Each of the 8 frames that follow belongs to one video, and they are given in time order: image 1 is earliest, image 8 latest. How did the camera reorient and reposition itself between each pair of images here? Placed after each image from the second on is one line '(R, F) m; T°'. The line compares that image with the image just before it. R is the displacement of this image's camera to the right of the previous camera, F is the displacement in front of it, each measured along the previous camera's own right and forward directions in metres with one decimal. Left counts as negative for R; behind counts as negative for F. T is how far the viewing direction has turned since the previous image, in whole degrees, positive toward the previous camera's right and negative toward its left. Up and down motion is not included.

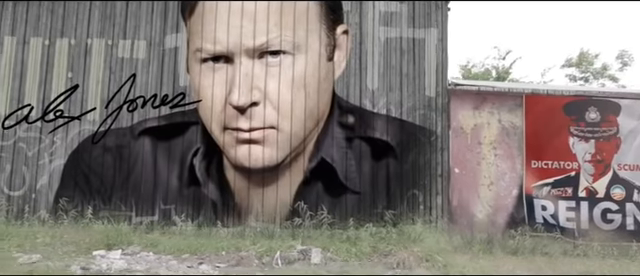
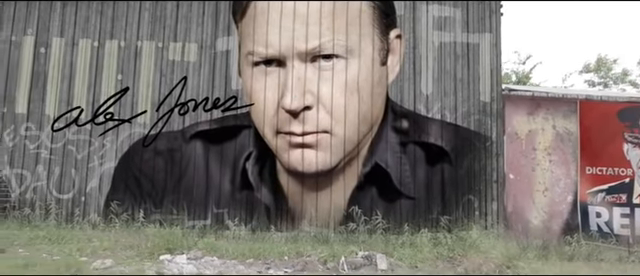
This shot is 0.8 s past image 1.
(-1.4, 0.0) m; 0°
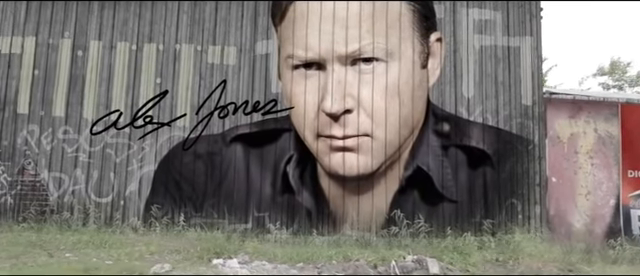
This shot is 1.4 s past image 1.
(-1.1, 0.0) m; 0°
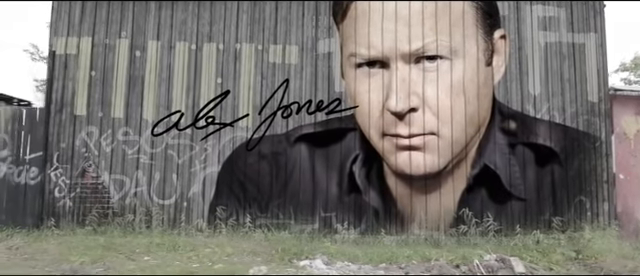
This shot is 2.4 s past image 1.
(-1.8, +0.1) m; 0°
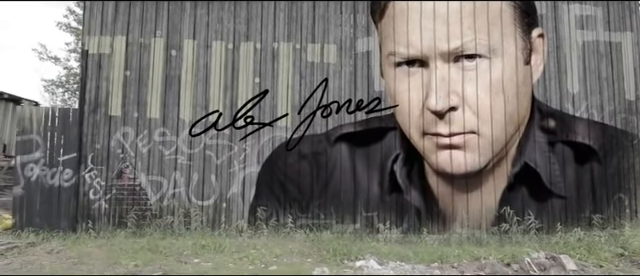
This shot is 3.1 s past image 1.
(-1.2, +0.1) m; +1°
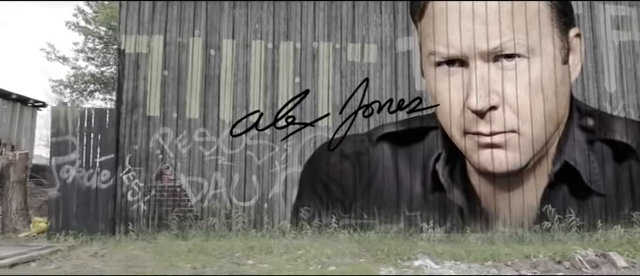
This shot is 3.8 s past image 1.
(-1.3, 0.0) m; +1°
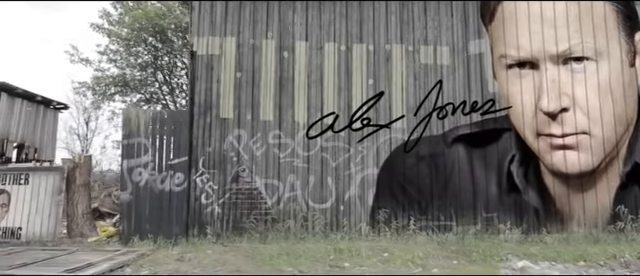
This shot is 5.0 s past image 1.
(-2.2, 0.0) m; +1°
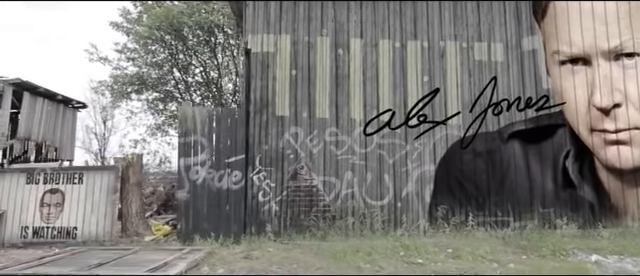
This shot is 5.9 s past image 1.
(-1.6, 0.0) m; +1°
